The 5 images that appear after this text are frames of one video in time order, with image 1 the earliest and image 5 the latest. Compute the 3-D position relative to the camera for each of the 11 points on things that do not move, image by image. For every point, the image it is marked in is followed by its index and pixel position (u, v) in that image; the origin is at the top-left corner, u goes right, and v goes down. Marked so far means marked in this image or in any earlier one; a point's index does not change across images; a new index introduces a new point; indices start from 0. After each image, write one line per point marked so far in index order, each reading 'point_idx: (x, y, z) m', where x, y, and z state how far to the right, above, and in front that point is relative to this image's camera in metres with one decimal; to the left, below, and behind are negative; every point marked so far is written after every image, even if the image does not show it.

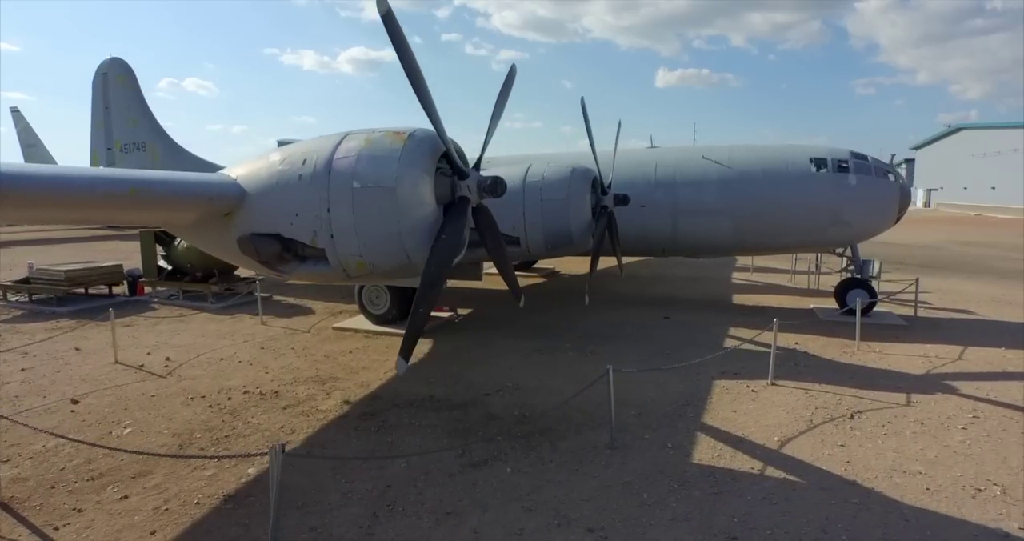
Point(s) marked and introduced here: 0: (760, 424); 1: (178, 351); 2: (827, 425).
0: (+2.8, -1.7, +6.6) m
1: (-5.6, -1.4, +9.6) m
2: (+3.6, -1.8, +6.4) m
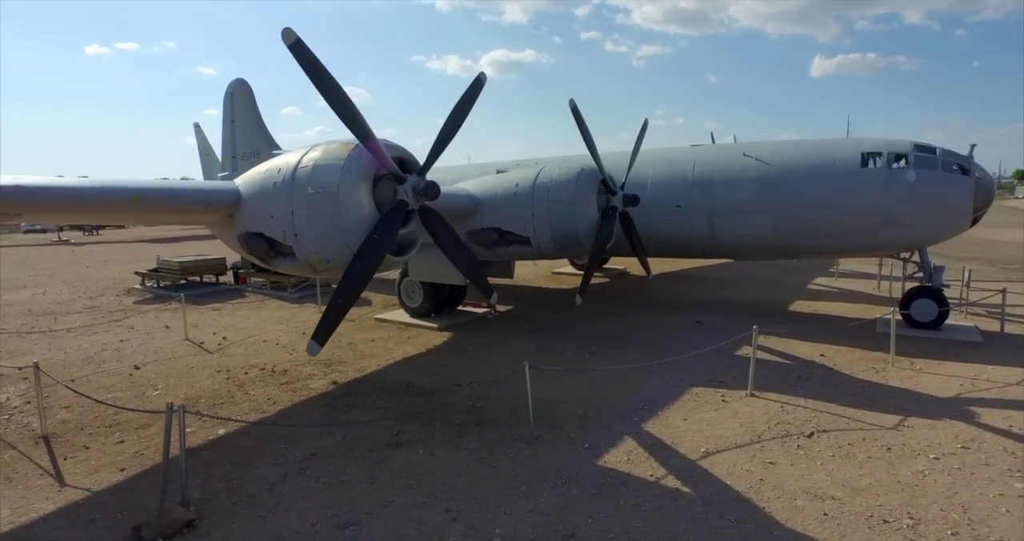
0: (+2.1, -1.8, +6.3) m
1: (-5.4, -1.2, +11.2) m
2: (+2.8, -1.8, +6.0) m
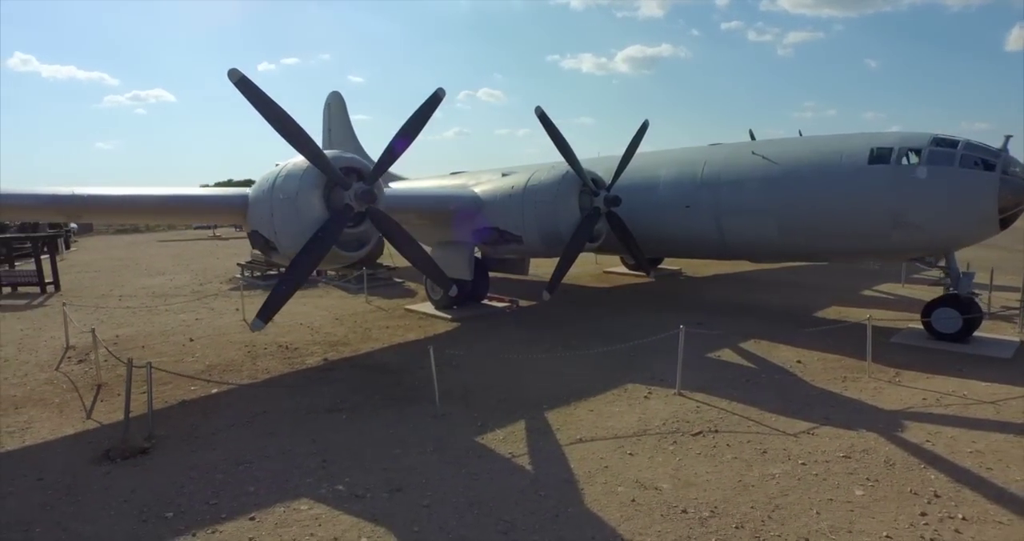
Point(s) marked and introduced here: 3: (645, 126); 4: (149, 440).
0: (+0.9, -1.8, +6.7) m
1: (-5.2, -1.0, +13.2) m
2: (+1.5, -1.8, +6.3) m
3: (+2.6, +2.8, +11.2) m
4: (-4.2, -1.9, +6.5) m
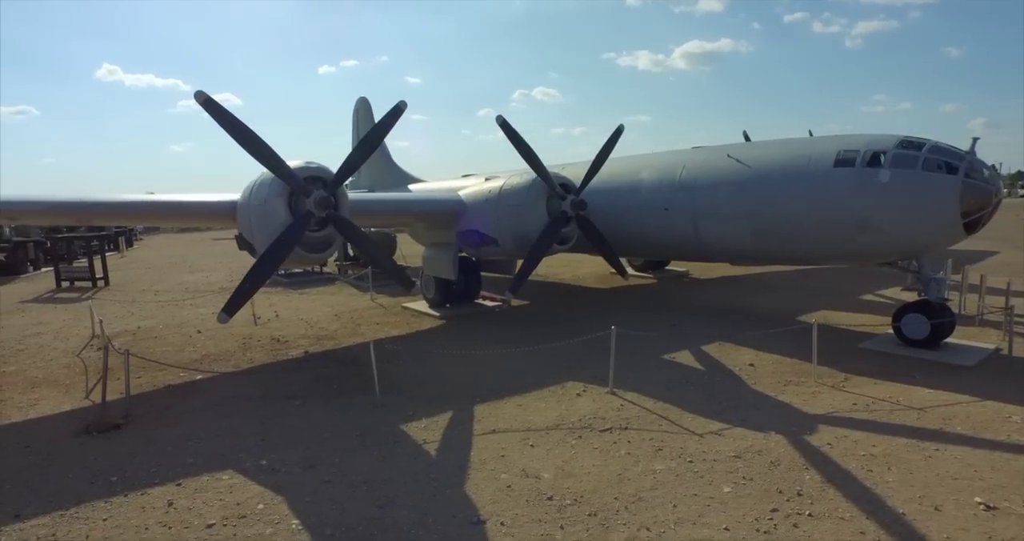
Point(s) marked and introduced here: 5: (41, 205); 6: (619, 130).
0: (0.0, -1.8, +7.2) m
1: (-5.5, -1.0, +14.2) m
2: (+0.6, -1.9, +6.7) m
3: (+2.2, +2.8, +11.4) m
4: (-5.1, -1.9, +7.5) m
5: (-7.9, +1.1, +9.5) m
6: (+2.2, +2.8, +11.5) m
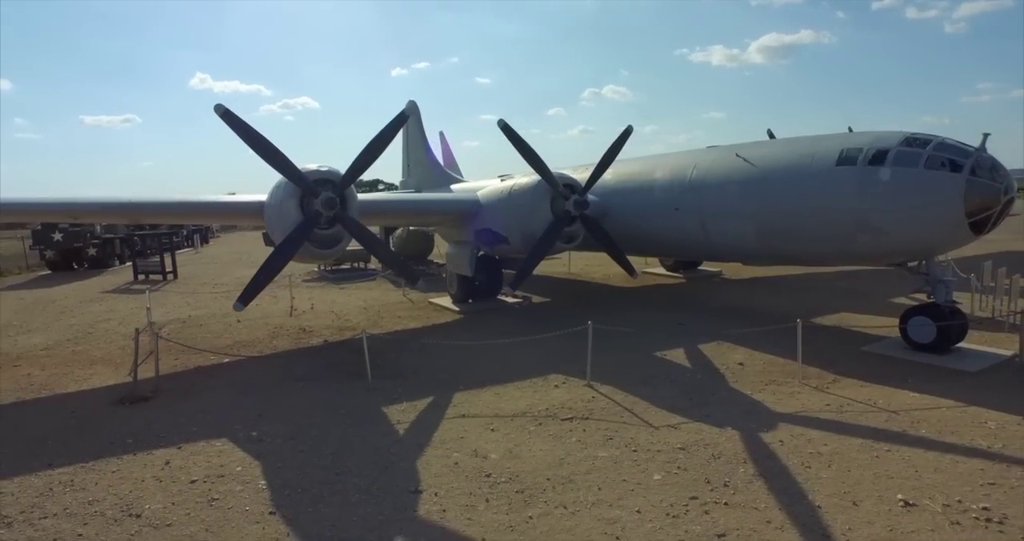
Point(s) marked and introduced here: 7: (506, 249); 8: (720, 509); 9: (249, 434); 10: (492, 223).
0: (-0.3, -1.7, +7.6) m
1: (-4.9, -0.9, +15.2) m
2: (+0.2, -1.8, +7.1) m
3: (+2.4, +2.8, +11.6) m
4: (-5.3, -1.8, +8.5) m
5: (-7.8, +1.2, +10.9) m
6: (+2.4, +2.9, +11.7) m
7: (-0.1, +0.5, +12.4) m
8: (+1.8, -2.0, +4.9) m
9: (-3.1, -2.0, +6.8) m
10: (-0.4, +1.0, +12.3) m
